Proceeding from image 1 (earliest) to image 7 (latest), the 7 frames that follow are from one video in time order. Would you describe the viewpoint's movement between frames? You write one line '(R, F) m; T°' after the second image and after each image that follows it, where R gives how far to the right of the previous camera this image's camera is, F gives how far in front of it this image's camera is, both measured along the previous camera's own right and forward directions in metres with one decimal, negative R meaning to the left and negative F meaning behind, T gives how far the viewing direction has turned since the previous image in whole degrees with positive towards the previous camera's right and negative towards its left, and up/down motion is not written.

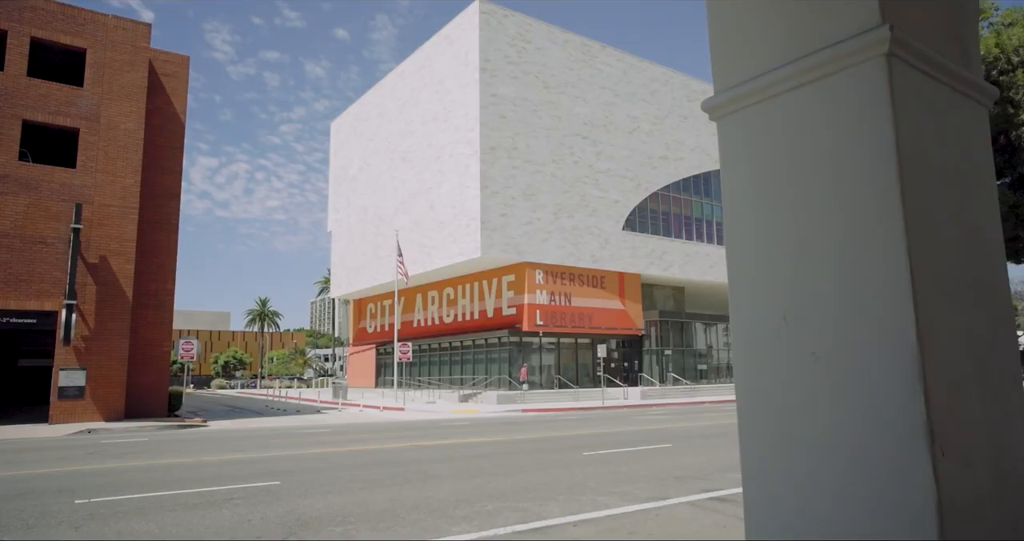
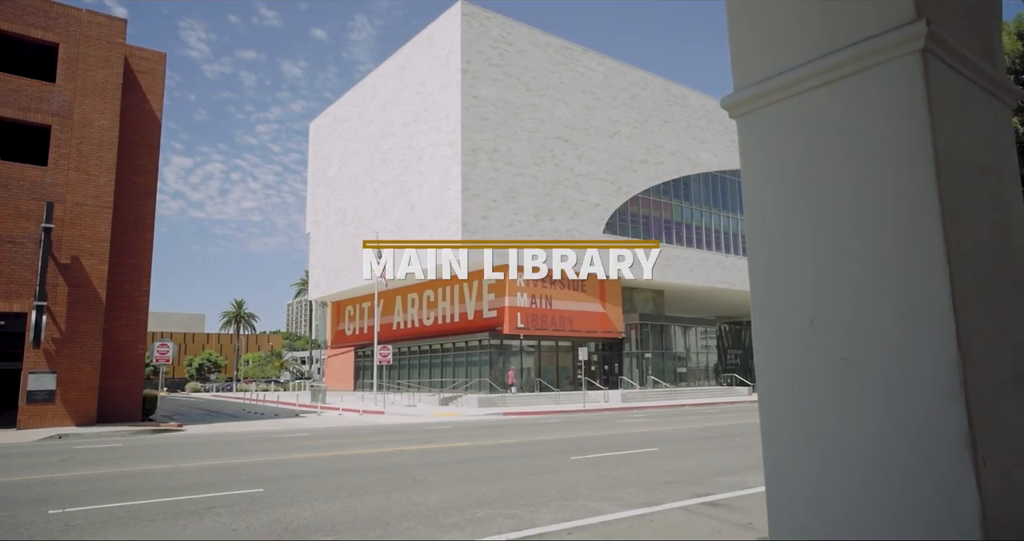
(-0.2, +0.2) m; +2°
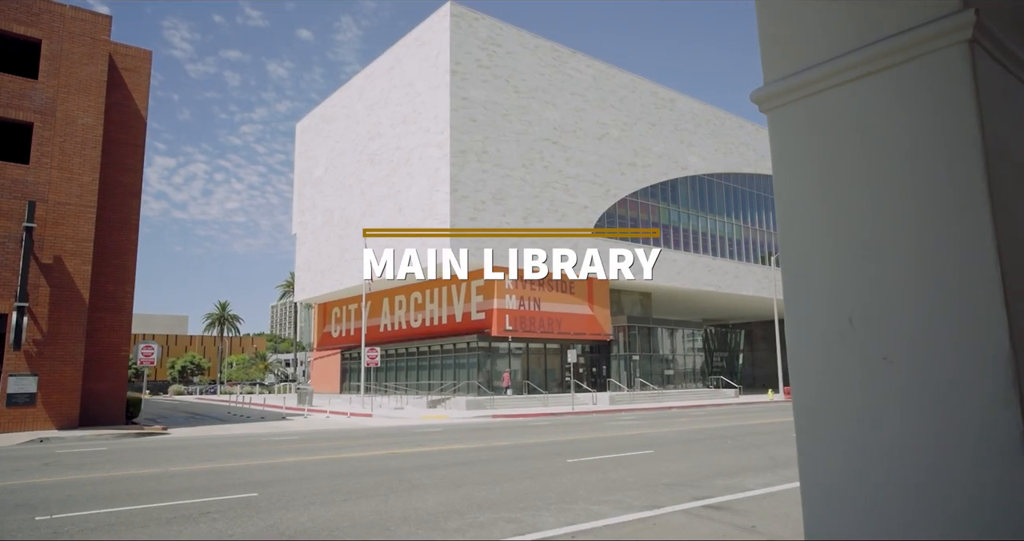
(-0.2, +0.1) m; +1°
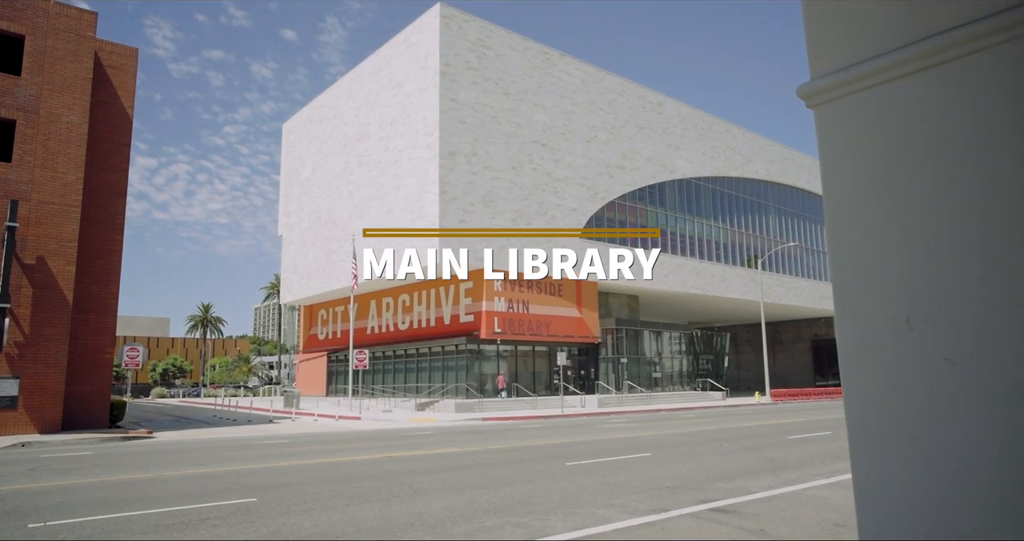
(-0.3, +0.1) m; +1°
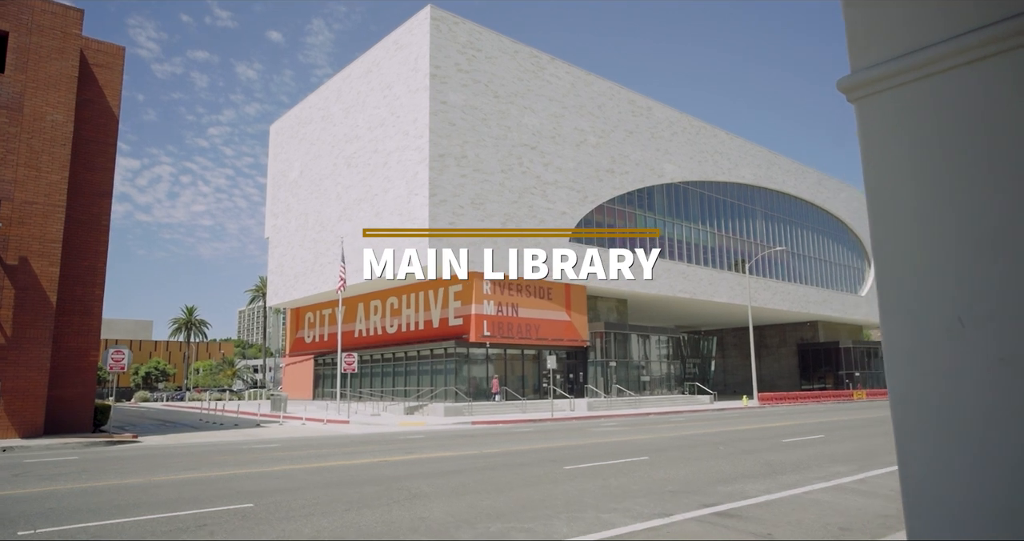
(-0.2, +0.1) m; +1°
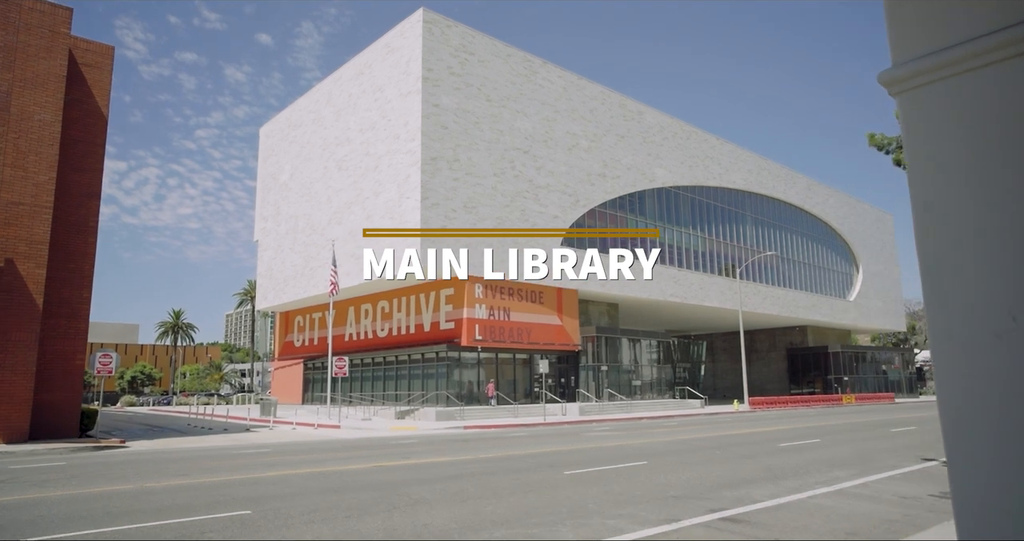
(-0.2, +0.1) m; +1°
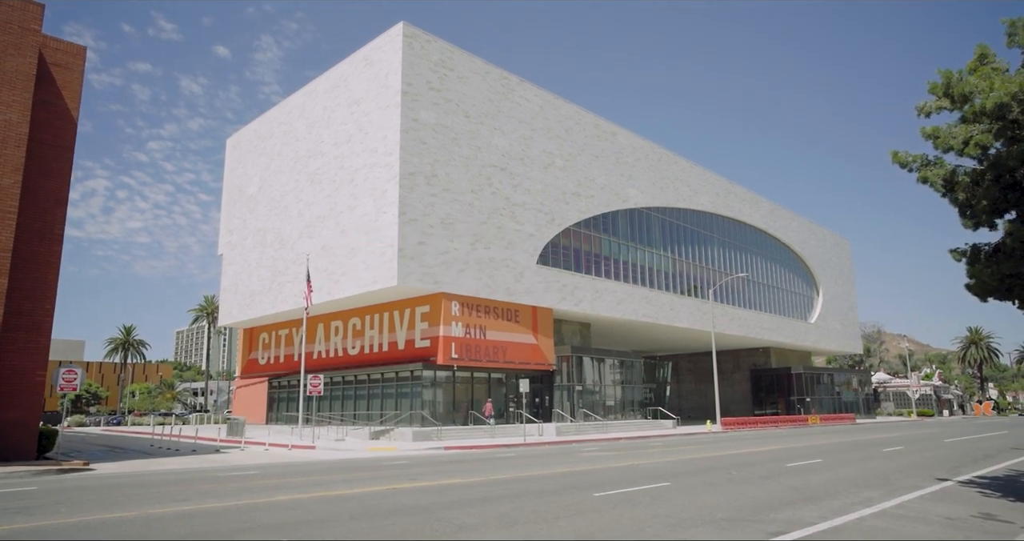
(-1.3, +0.6) m; +4°
